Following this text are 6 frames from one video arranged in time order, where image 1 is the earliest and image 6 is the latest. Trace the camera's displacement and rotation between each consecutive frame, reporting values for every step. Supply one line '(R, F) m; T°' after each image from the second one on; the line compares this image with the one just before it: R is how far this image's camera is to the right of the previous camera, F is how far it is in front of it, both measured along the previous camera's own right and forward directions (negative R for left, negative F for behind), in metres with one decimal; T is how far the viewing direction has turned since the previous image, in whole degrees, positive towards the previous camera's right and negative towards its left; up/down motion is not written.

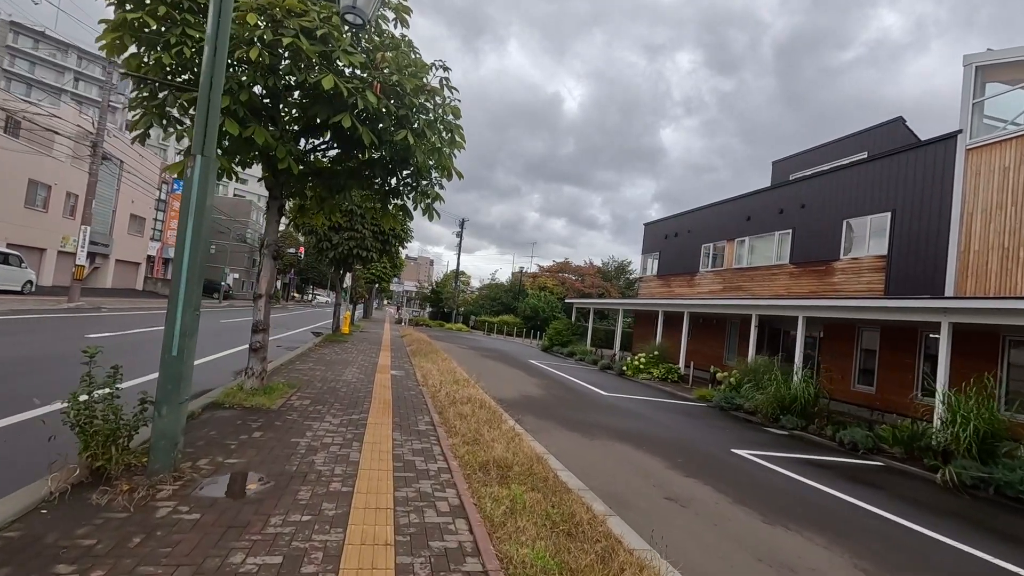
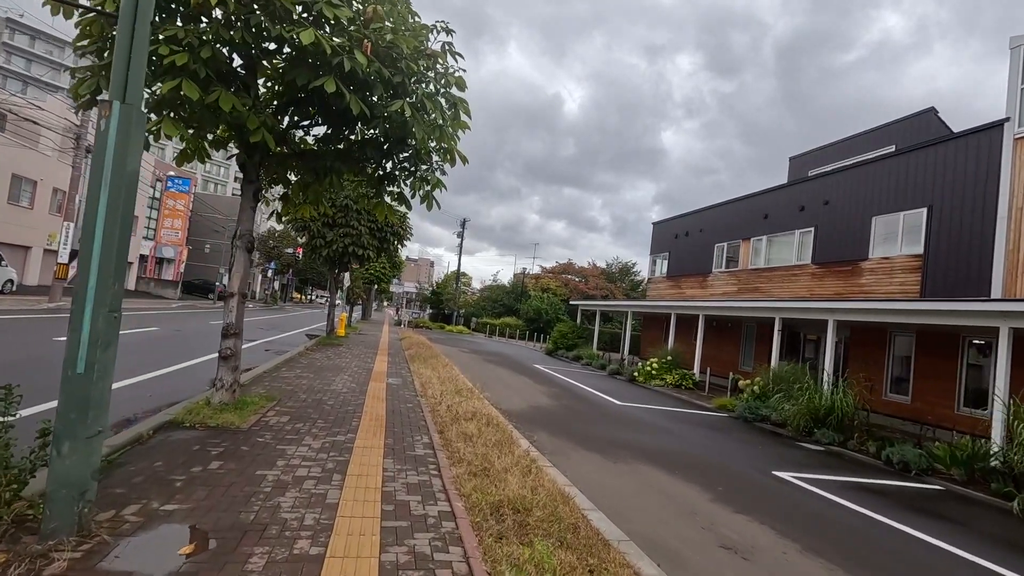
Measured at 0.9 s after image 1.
(-0.1, +1.0) m; 0°
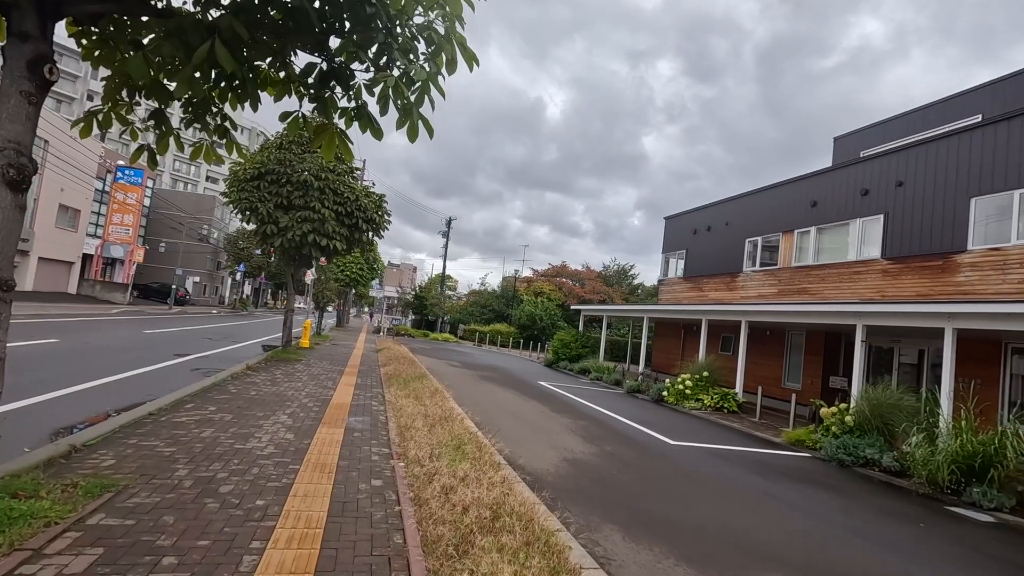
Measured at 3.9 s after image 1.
(-0.5, +3.3) m; +2°
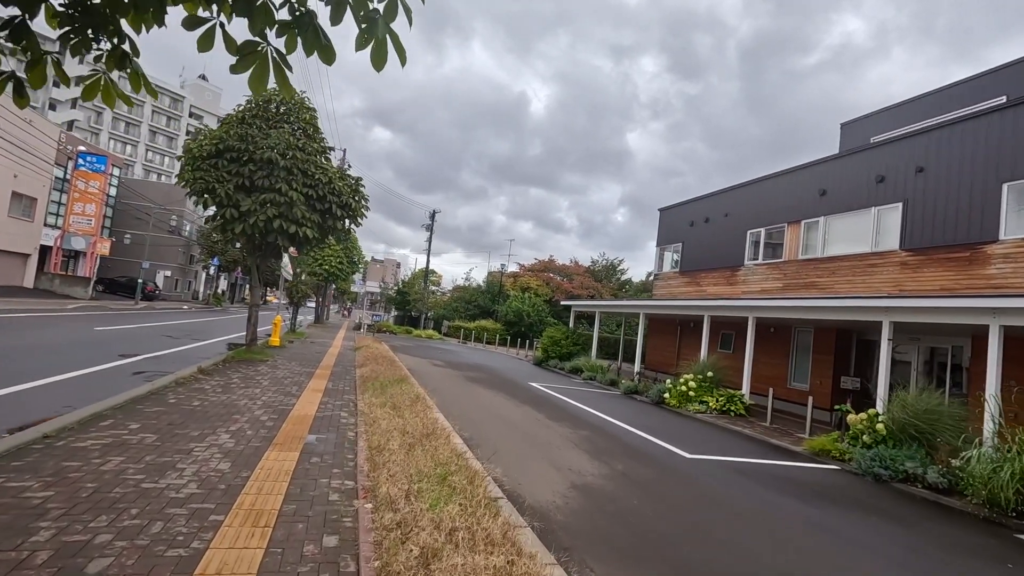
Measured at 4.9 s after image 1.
(-0.1, +1.2) m; +2°
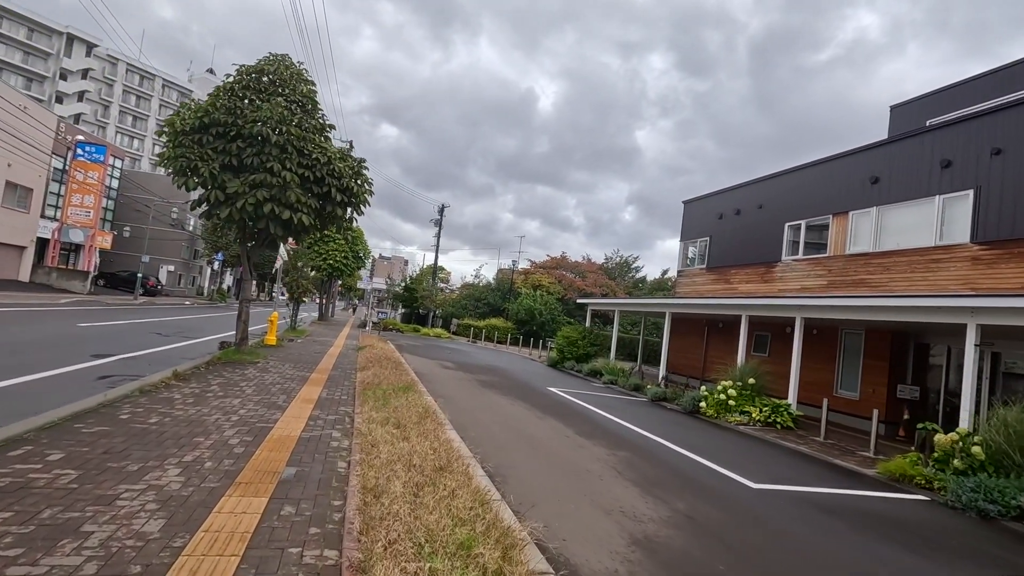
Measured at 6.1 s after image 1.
(-0.3, +1.3) m; -1°
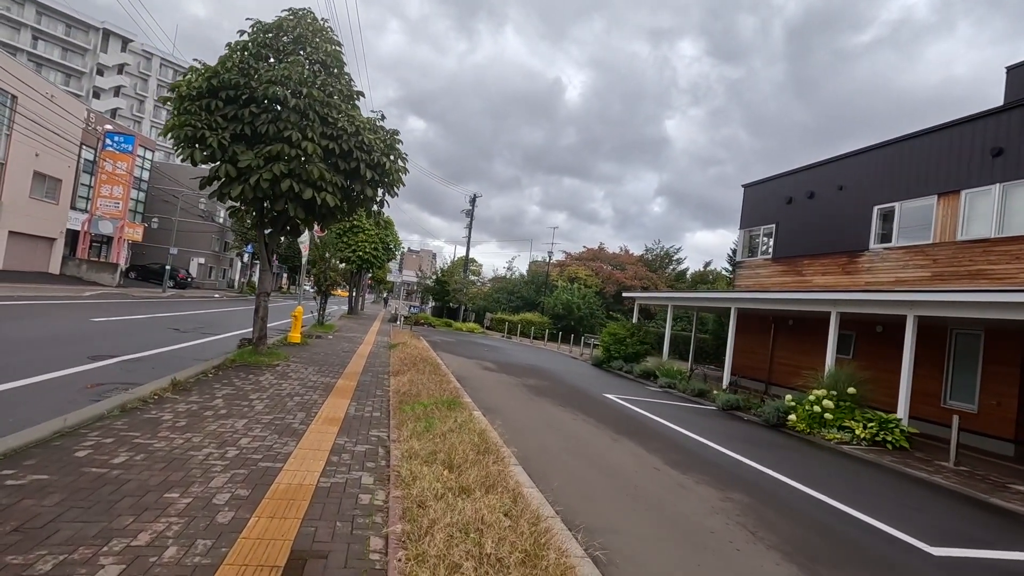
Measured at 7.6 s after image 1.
(-0.5, +1.6) m; -3°
